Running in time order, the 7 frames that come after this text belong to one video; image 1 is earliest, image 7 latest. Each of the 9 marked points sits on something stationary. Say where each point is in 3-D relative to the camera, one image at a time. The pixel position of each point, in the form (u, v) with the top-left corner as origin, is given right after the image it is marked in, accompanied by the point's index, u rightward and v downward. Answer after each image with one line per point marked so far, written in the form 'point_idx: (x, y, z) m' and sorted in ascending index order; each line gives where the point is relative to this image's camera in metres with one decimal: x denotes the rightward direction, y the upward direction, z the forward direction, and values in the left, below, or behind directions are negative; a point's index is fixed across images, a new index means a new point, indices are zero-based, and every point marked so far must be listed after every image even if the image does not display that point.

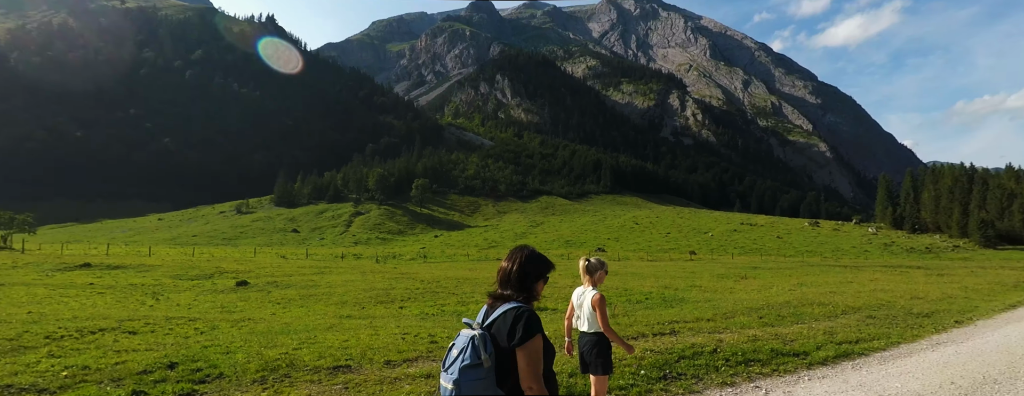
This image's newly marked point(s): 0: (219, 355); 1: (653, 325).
0: (-9.0, -4.8, +15.6) m
1: (+4.5, -4.2, +16.8) m
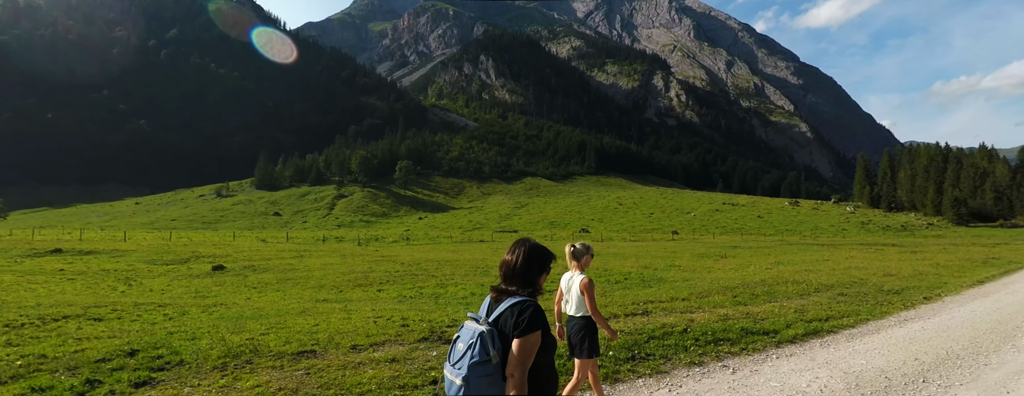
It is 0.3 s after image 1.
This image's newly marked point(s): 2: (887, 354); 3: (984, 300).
0: (-9.8, -4.3, +15.2) m
1: (+3.7, -3.6, +16.7) m
2: (+8.2, -3.4, +11.2) m
3: (+17.8, -3.9, +19.1) m
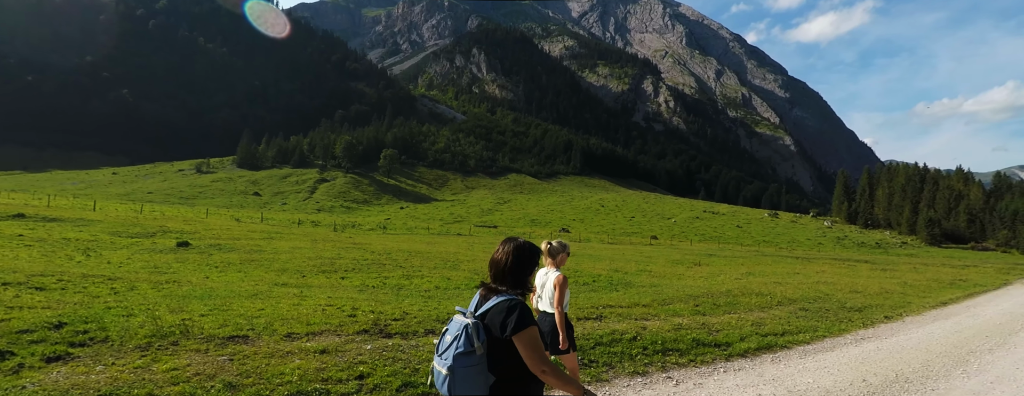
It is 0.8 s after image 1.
0: (-11.3, -3.5, +14.4) m
1: (+2.2, -3.6, +16.3) m
2: (+6.9, -3.8, +10.9) m
3: (+16.2, -4.7, +19.1) m
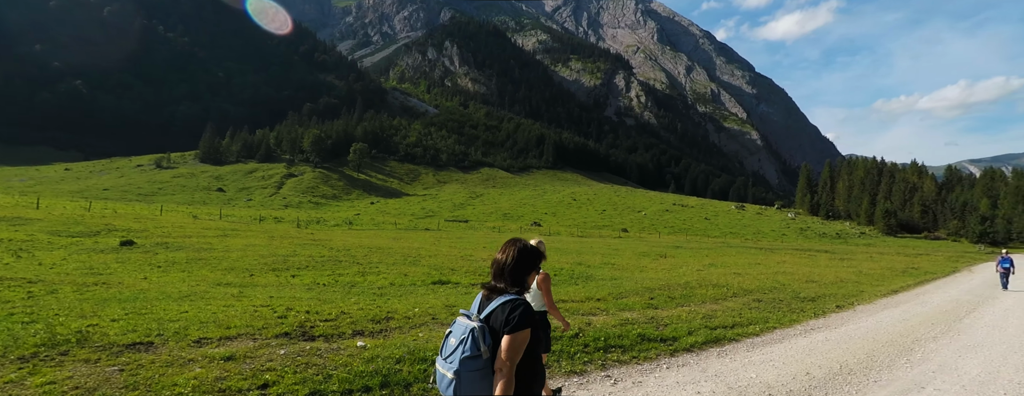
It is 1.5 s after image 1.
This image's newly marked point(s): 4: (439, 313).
0: (-12.8, -3.3, +13.1) m
1: (+0.6, -3.3, +15.7) m
2: (+5.5, -3.5, +10.5) m
3: (+14.4, -4.3, +19.2) m
4: (-2.1, -3.2, +14.4) m
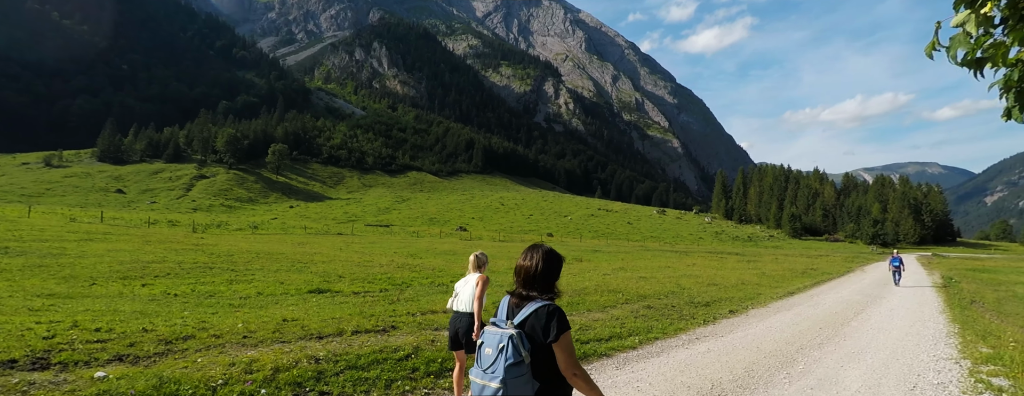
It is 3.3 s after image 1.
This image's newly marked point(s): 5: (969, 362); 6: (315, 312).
0: (-16.2, -3.1, +9.0) m
1: (-3.3, -3.1, +13.3) m
2: (+2.3, -3.3, +8.8) m
3: (+9.9, -4.2, +18.6) m
4: (-5.7, -3.1, +11.7) m
5: (+10.6, -3.8, +11.8) m
6: (-6.3, -3.7, +16.3) m
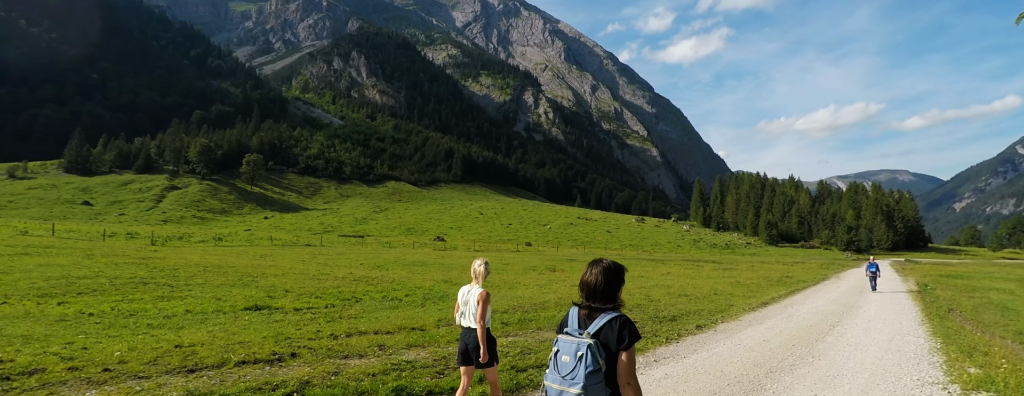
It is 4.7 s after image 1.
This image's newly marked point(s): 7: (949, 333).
0: (-17.6, -3.2, +6.7) m
1: (-4.8, -3.3, +11.5) m
2: (+1.0, -3.3, +7.2) m
3: (+8.2, -4.4, +17.2) m
4: (-7.2, -3.1, +9.8) m
5: (+9.2, -3.8, +10.4) m
6: (-7.9, -3.8, +14.3) m
7: (+15.0, -4.6, +17.4) m
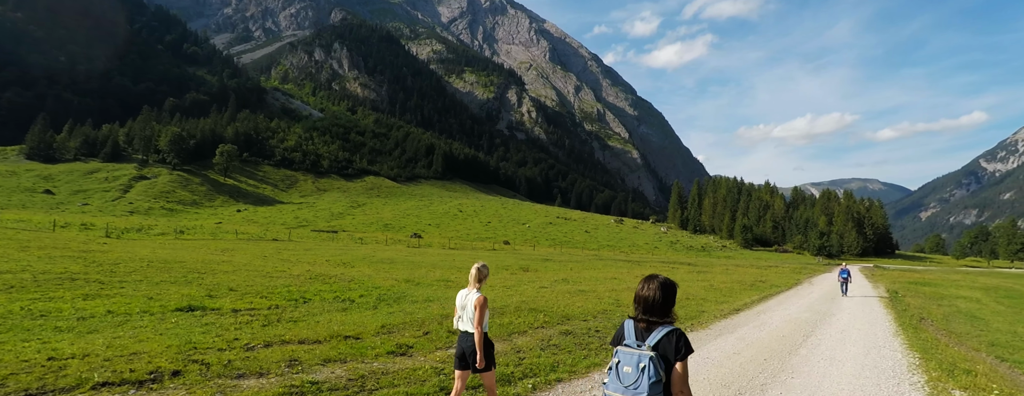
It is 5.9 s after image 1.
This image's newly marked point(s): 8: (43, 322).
0: (-18.6, -2.7, +4.6) m
1: (-6.0, -3.0, +9.9) m
2: (-0.1, -3.3, +5.8) m
3: (+6.8, -4.4, +16.1) m
4: (-8.4, -2.9, +8.1) m
5: (+7.9, -3.9, +9.3) m
6: (-9.2, -3.5, +12.6) m
7: (+13.5, -4.8, +16.5) m
8: (-15.4, -4.1, +16.7) m
